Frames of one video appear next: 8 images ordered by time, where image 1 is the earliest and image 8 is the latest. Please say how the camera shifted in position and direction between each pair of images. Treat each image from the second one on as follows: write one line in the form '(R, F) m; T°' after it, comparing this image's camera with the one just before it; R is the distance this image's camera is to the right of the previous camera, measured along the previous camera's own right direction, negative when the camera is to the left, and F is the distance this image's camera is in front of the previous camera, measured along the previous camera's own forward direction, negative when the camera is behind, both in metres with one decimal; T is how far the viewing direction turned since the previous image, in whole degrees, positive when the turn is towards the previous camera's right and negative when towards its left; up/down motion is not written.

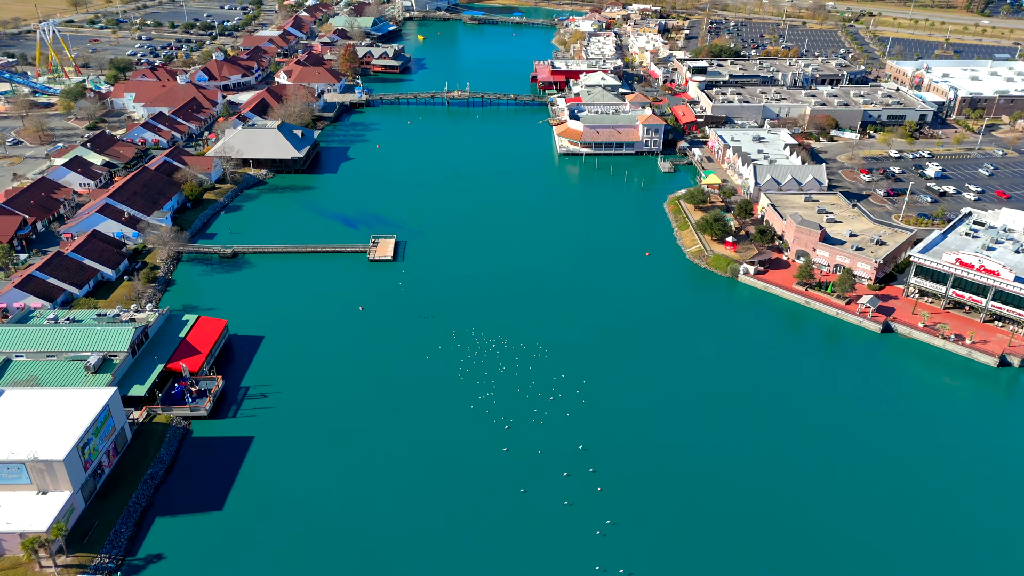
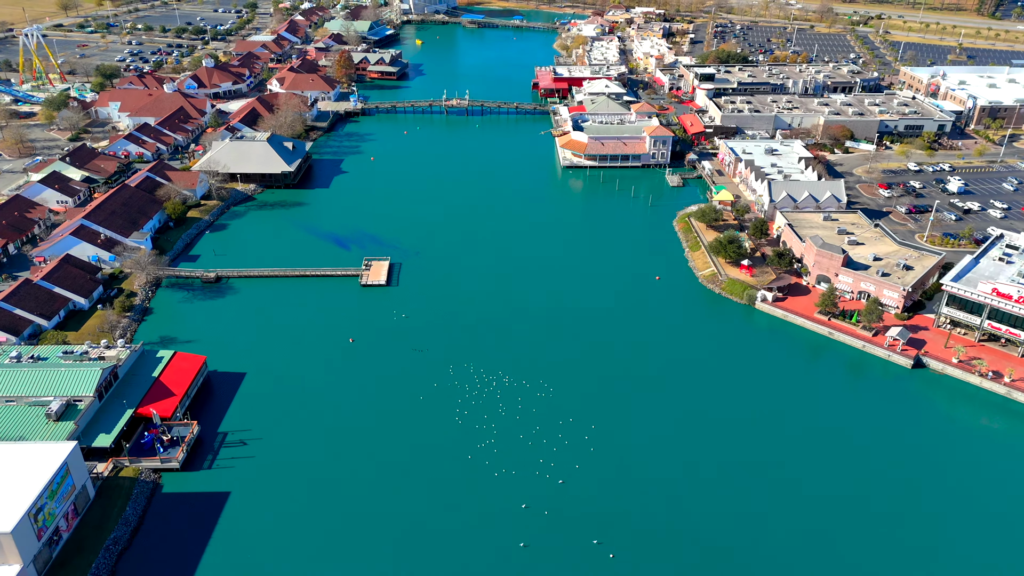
(-0.1, +3.7) m; 0°
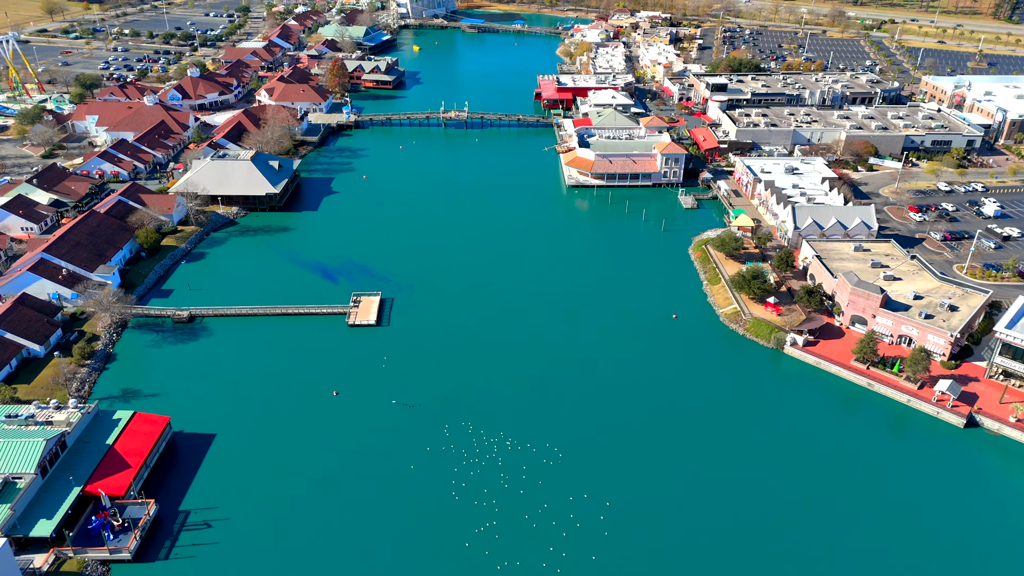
(-0.2, +5.2) m; 0°
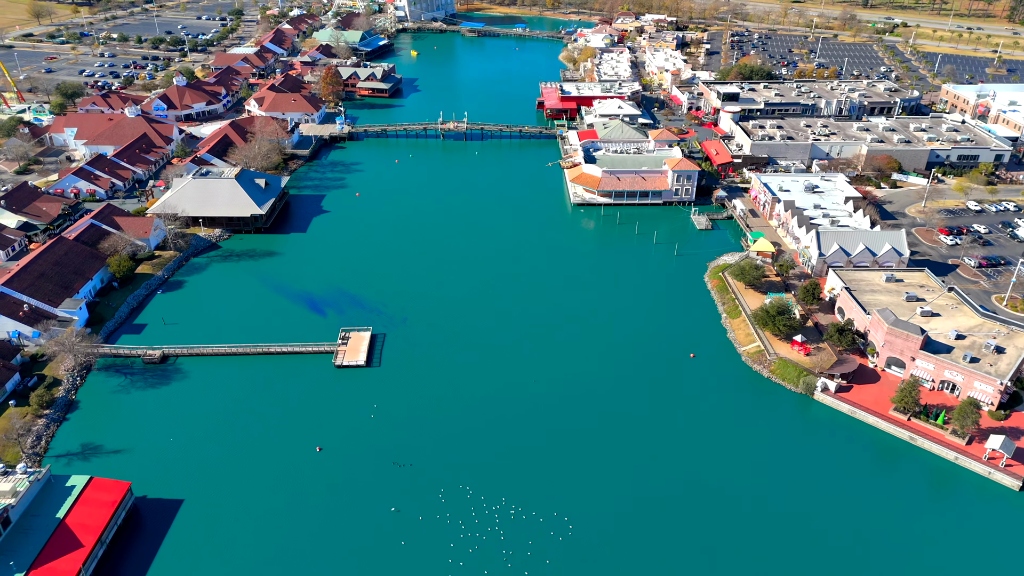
(-0.1, +4.5) m; 0°
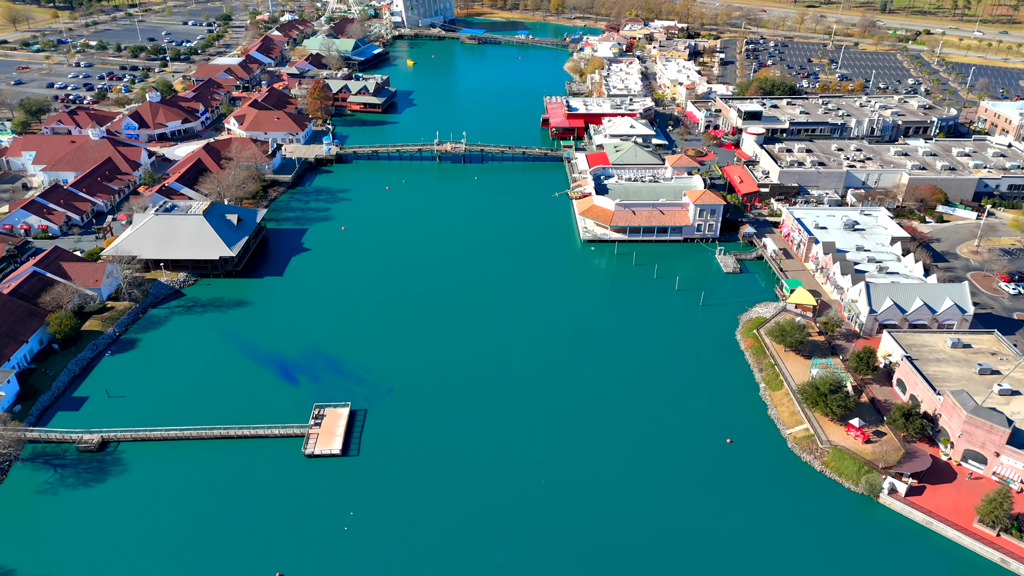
(-0.2, +7.5) m; 0°
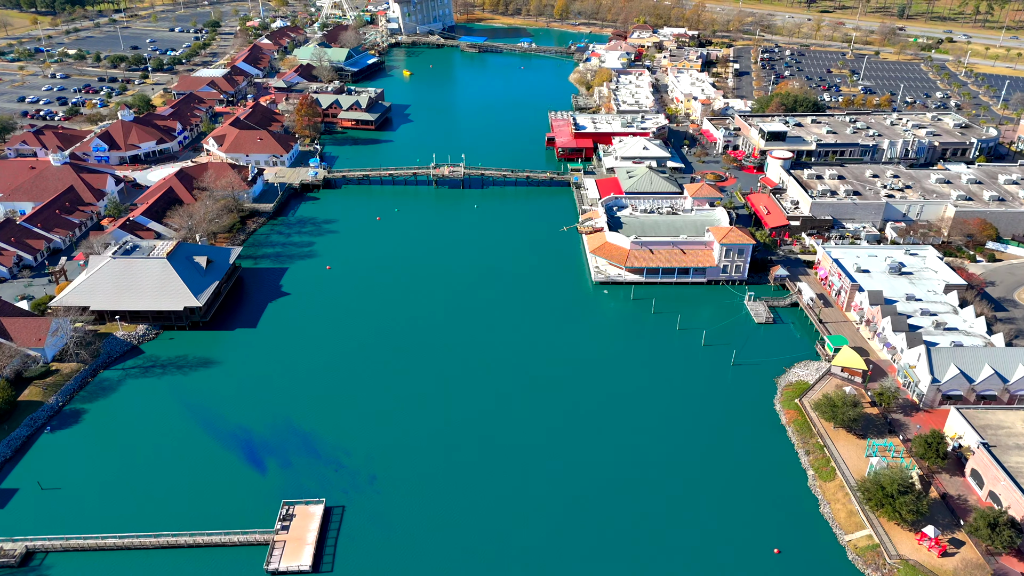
(-0.2, +6.7) m; 0°
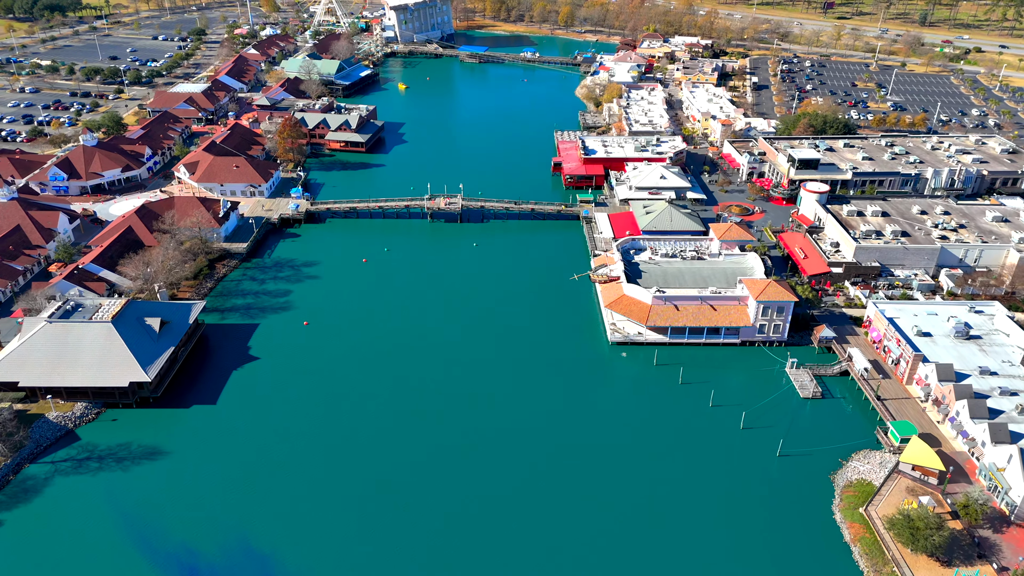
(-0.2, +7.5) m; 0°
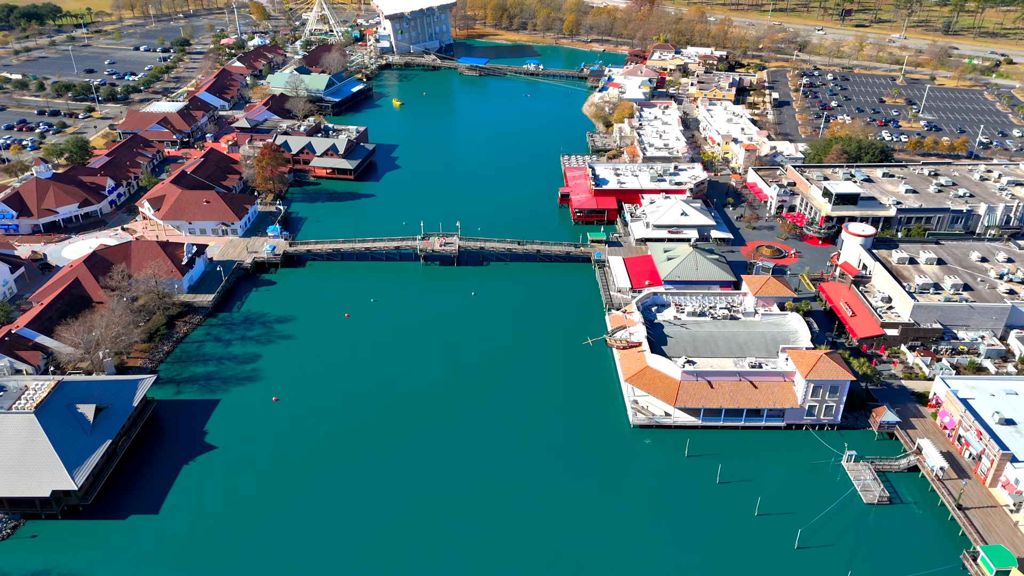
(-0.2, +7.5) m; 0°
